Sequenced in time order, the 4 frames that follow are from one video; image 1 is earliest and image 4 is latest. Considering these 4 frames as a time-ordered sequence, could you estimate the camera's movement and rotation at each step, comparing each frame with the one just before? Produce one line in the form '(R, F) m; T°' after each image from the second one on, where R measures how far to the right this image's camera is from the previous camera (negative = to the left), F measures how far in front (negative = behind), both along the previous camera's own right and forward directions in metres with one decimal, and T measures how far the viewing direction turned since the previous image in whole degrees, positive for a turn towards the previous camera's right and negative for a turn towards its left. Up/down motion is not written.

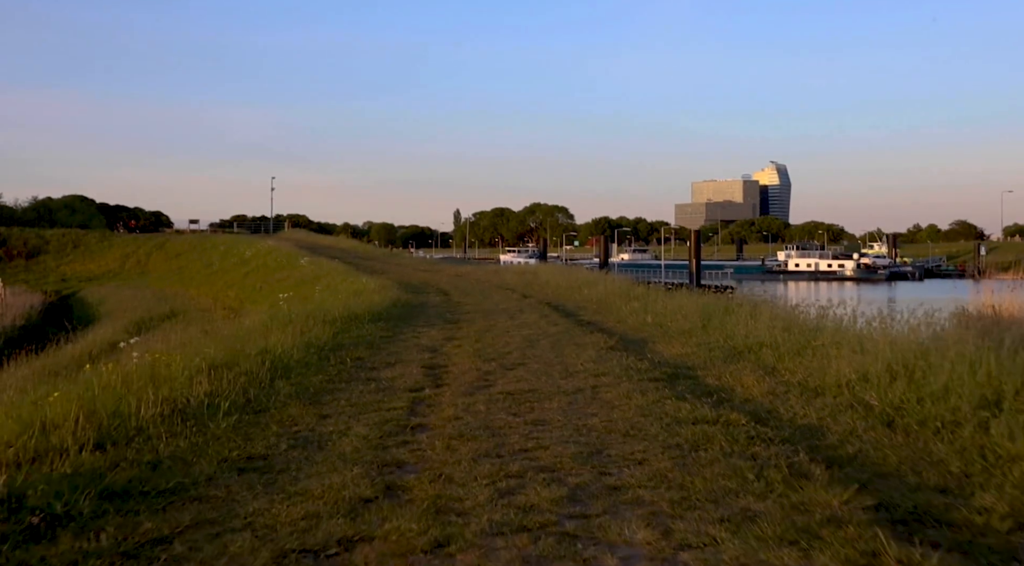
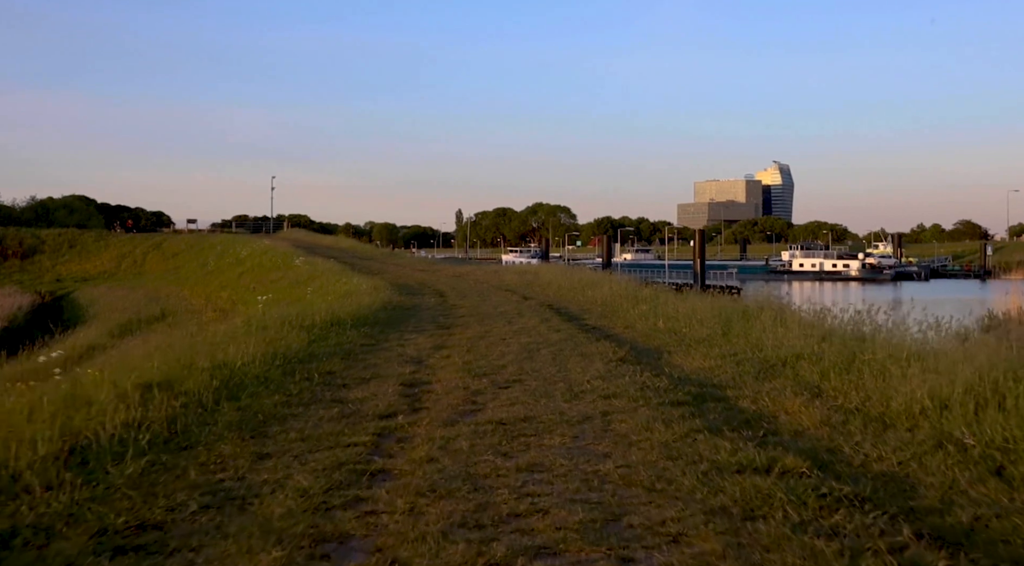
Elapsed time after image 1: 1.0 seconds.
(+0.1, +1.7) m; 0°
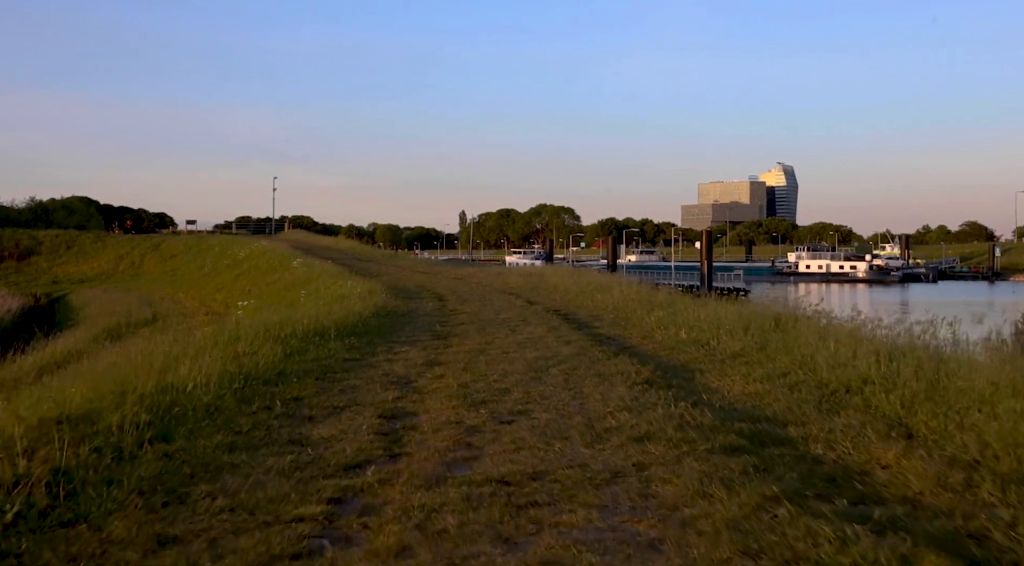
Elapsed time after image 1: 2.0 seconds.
(0.0, +1.8) m; 0°
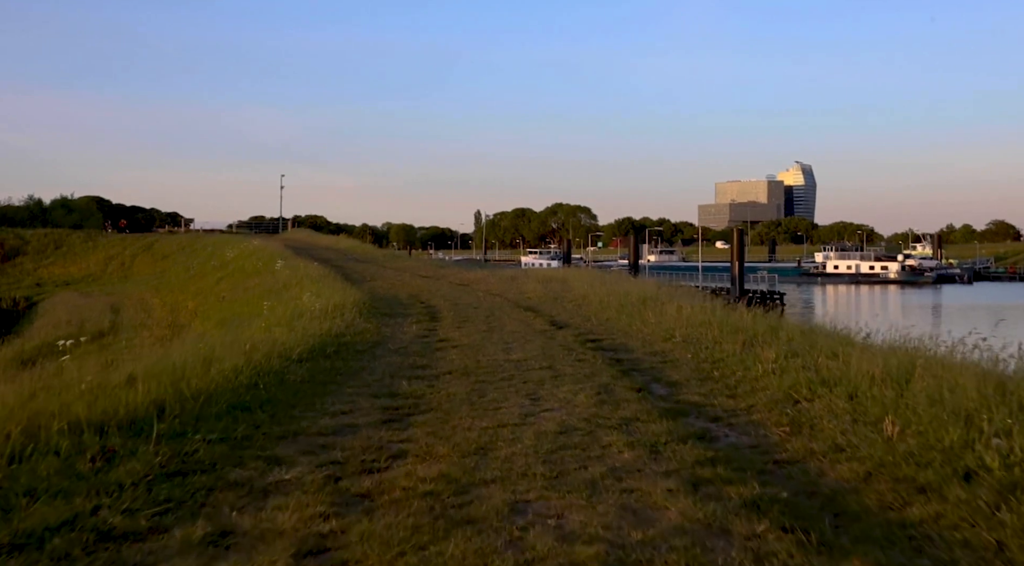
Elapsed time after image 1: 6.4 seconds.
(0.0, +7.7) m; -1°
